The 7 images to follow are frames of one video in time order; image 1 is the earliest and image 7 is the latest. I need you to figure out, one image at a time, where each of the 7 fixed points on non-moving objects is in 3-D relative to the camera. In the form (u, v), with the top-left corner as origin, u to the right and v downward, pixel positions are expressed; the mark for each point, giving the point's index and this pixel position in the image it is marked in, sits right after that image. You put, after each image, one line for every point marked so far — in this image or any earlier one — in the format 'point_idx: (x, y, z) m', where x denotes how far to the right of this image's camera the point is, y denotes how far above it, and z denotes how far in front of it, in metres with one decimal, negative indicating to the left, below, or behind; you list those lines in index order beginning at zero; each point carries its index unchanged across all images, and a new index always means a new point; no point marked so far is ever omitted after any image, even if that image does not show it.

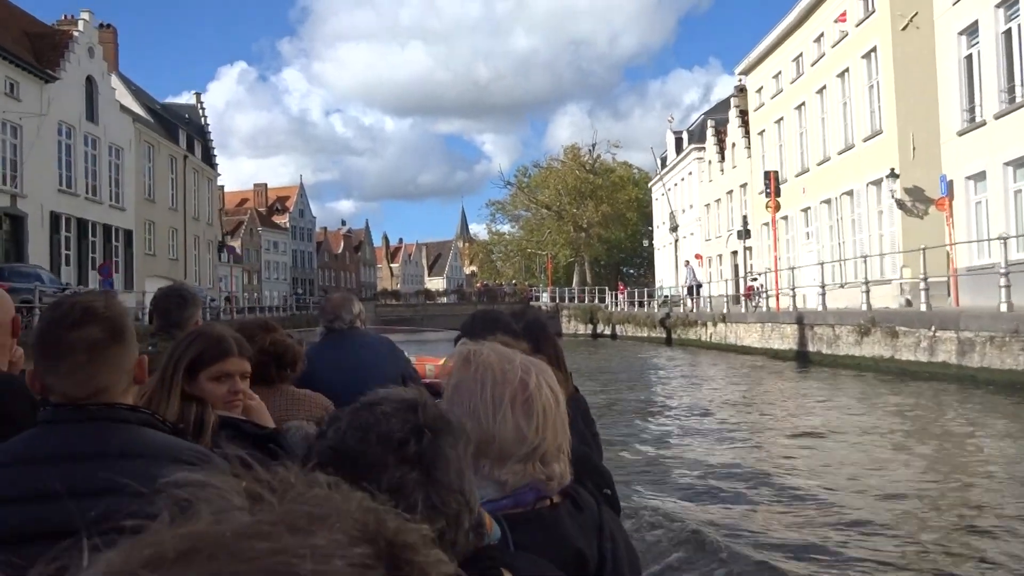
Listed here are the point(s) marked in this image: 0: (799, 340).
0: (+7.1, -1.2, +19.6) m
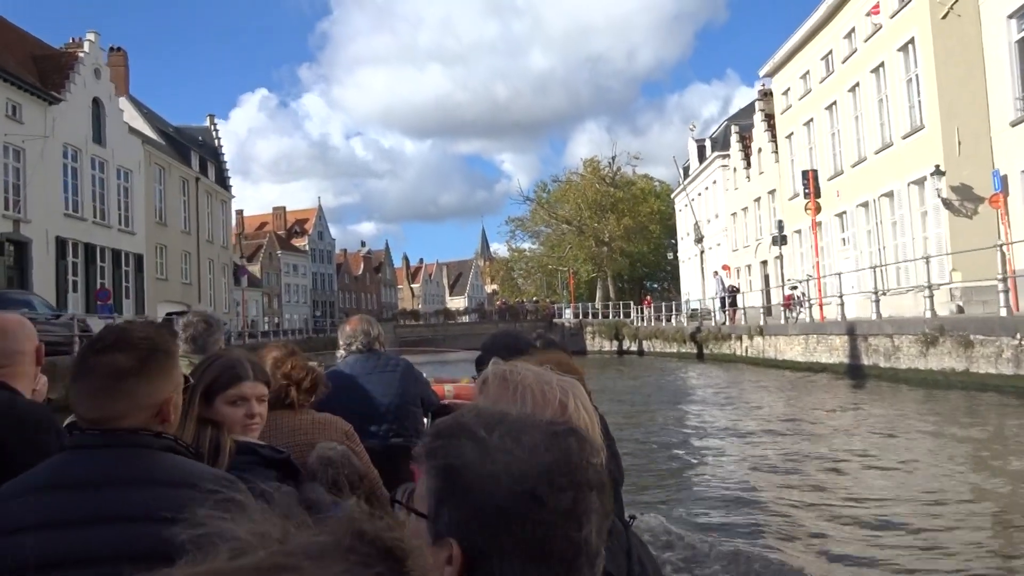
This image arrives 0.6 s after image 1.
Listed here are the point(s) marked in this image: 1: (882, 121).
0: (+7.6, -1.4, +18.4) m
1: (+9.1, +4.1, +20.0) m
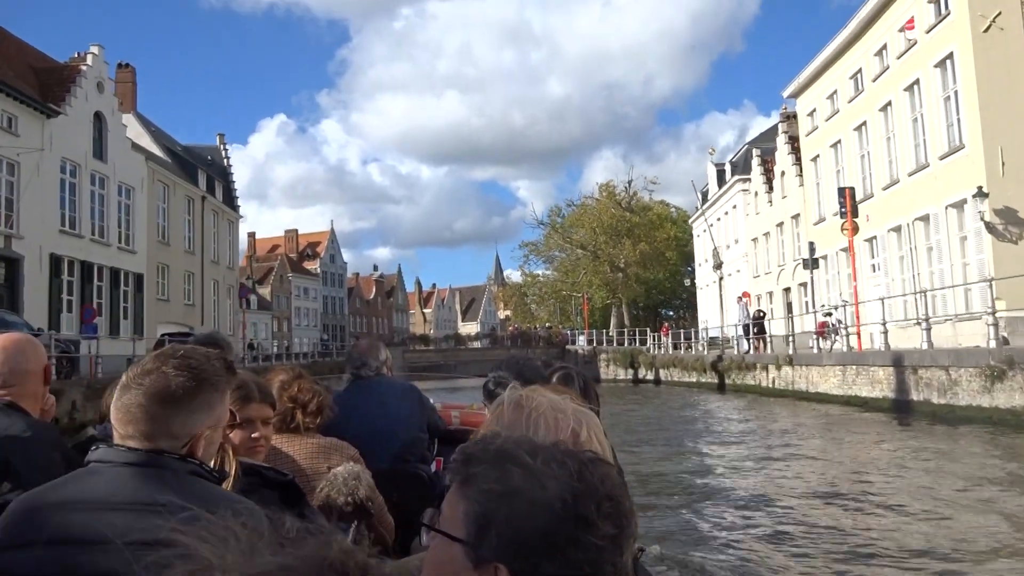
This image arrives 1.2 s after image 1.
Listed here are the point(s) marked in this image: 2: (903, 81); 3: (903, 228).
0: (+7.8, -2.0, +17.2) m
1: (+9.4, +3.4, +19.0) m
2: (+9.2, +4.9, +19.2) m
3: (+9.4, +1.5, +19.7) m
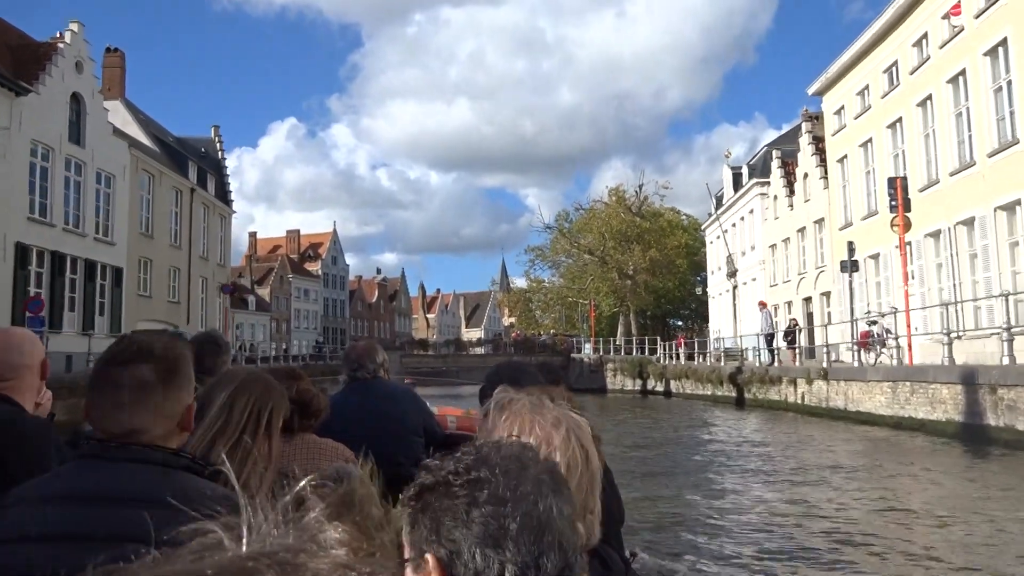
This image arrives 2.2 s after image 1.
0: (+7.8, -2.2, +15.6) m
1: (+9.5, +3.2, +17.4) m
2: (+9.3, +4.7, +17.5) m
3: (+9.5, +1.2, +18.0) m
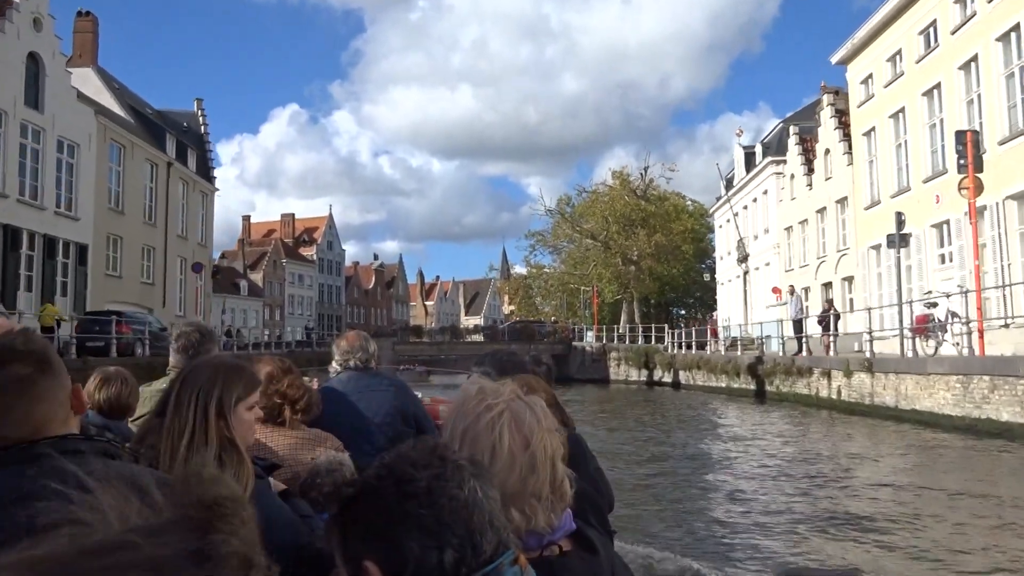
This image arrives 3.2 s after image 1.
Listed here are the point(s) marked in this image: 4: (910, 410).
0: (+7.7, -1.9, +13.8) m
1: (+9.4, +3.5, +15.5) m
2: (+9.2, +5.0, +15.7) m
3: (+9.4, +1.6, +16.2) m
4: (+7.5, -2.3, +16.5) m
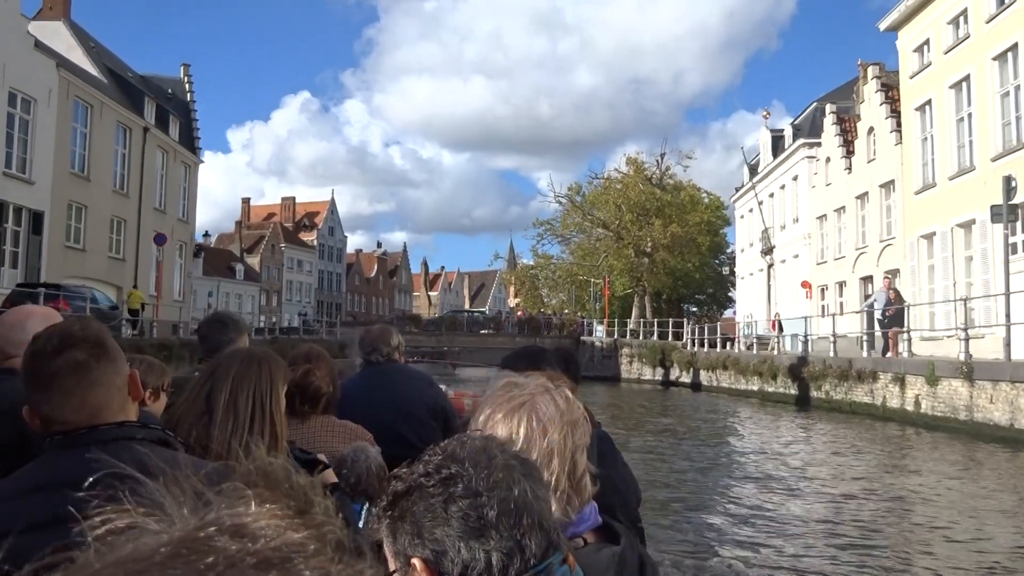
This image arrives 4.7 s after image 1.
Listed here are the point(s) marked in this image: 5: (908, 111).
0: (+7.7, -1.8, +11.4) m
1: (+9.5, +3.6, +13.1) m
2: (+9.4, +5.1, +13.3) m
3: (+9.5, +1.7, +13.8) m
4: (+7.5, -2.2, +14.1) m
5: (+9.5, +4.2, +19.6) m
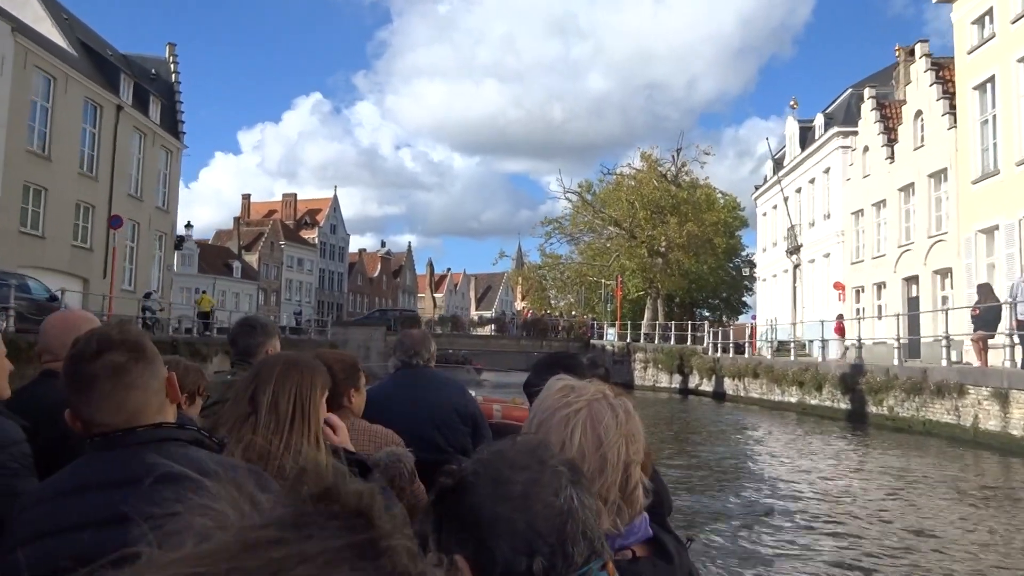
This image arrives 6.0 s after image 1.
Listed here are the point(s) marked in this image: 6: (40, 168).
0: (+7.6, -1.7, +9.2) m
1: (+9.6, +3.6, +10.9) m
2: (+9.4, +5.1, +11.1) m
3: (+9.5, +1.7, +11.6) m
4: (+7.4, -2.2, +11.9) m
5: (+9.6, +4.2, +17.4) m
6: (-10.9, +2.8, +18.9) m
